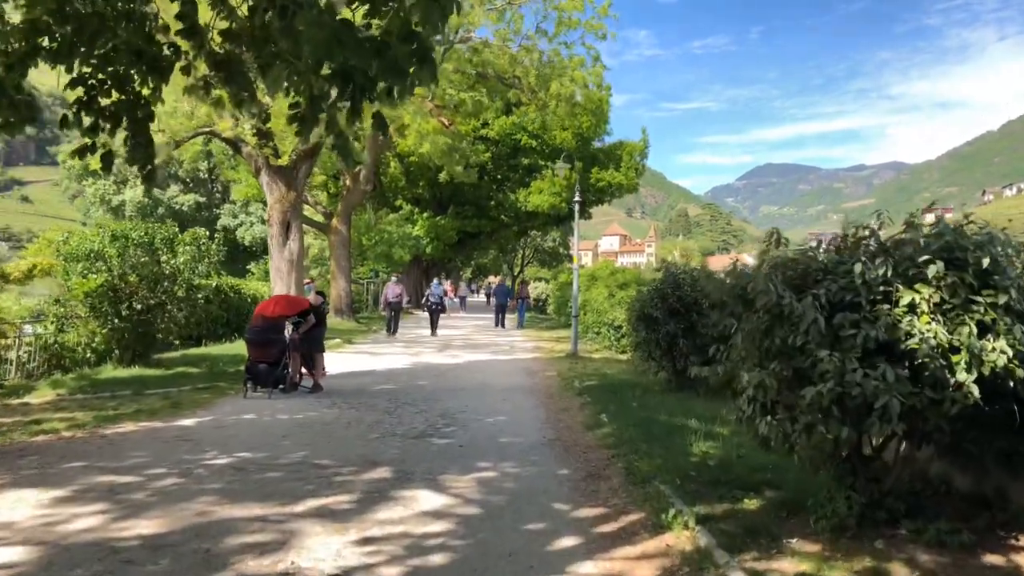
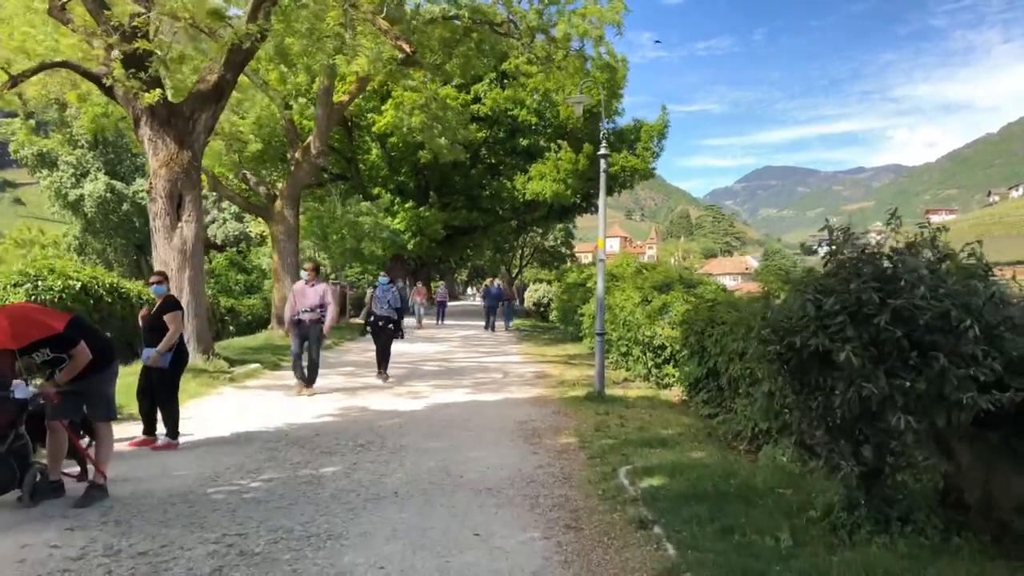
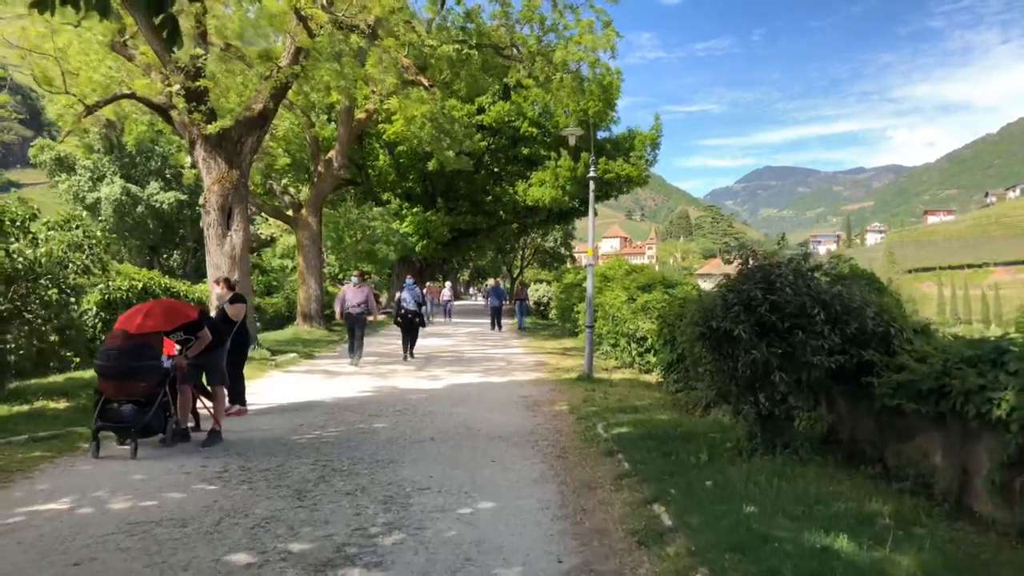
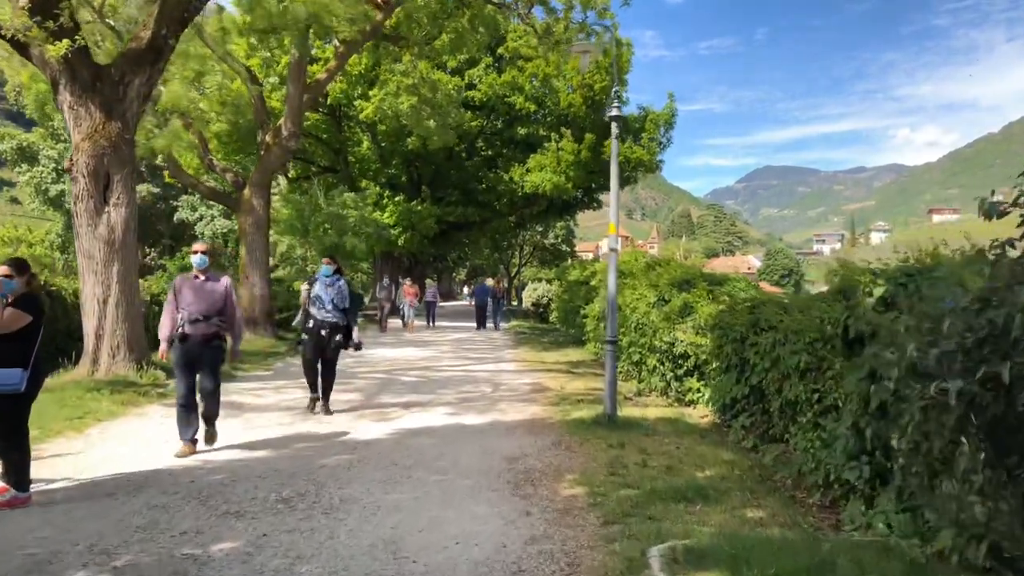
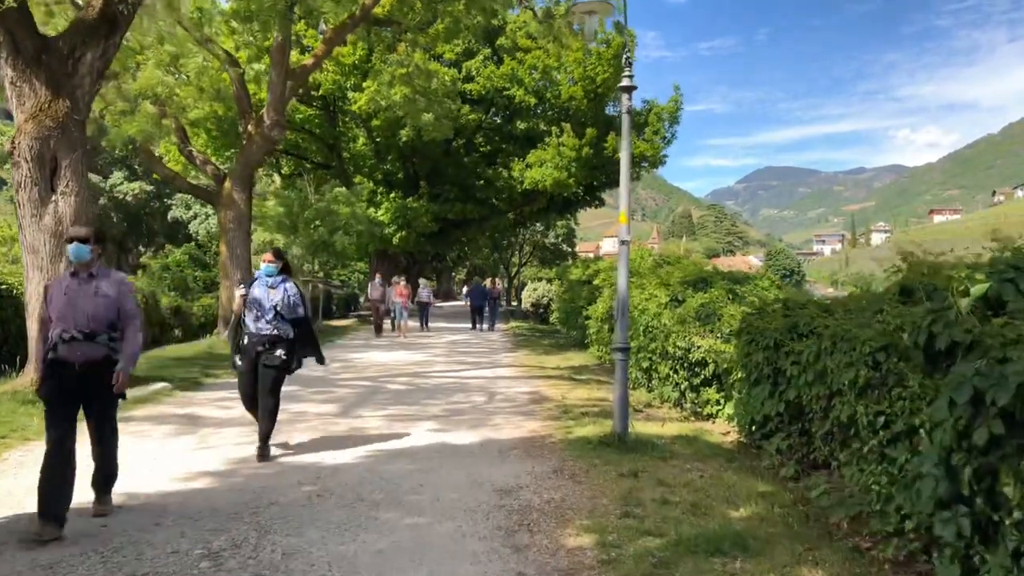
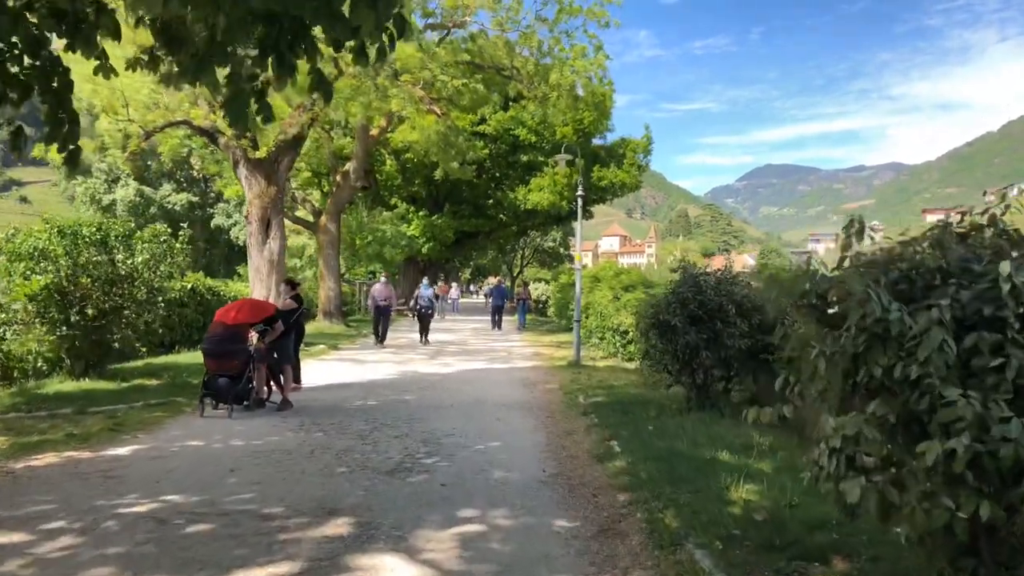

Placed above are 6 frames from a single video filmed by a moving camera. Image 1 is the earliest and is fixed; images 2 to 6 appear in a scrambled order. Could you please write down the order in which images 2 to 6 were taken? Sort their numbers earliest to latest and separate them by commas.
6, 3, 2, 4, 5
